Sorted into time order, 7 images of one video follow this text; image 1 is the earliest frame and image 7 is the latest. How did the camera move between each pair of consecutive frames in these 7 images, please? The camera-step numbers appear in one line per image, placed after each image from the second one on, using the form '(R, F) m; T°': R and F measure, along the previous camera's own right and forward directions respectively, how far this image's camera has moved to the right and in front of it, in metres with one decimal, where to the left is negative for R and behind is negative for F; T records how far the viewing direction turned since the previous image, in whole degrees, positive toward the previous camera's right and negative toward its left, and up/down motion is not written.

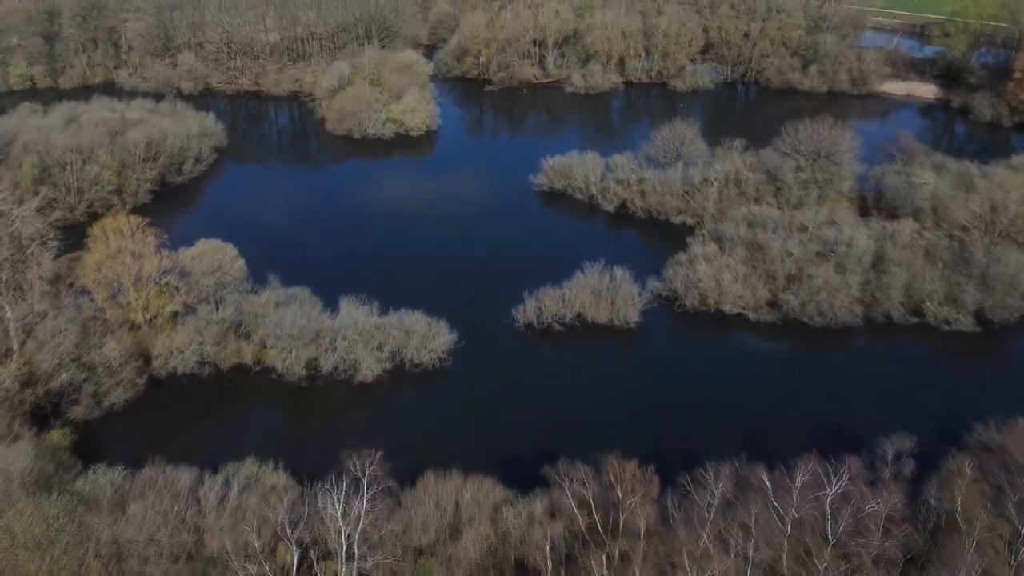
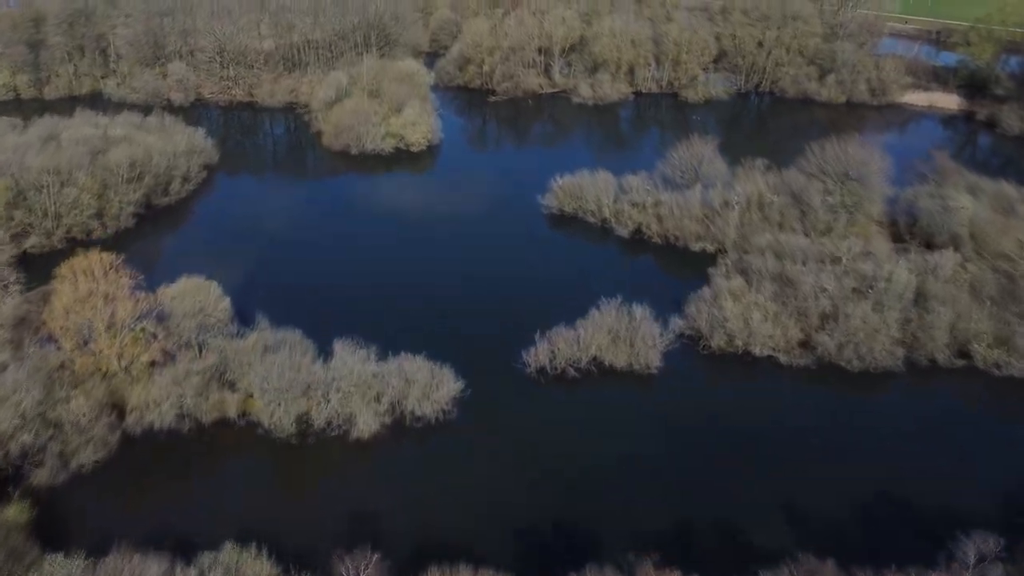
(-0.3, +2.6) m; 0°
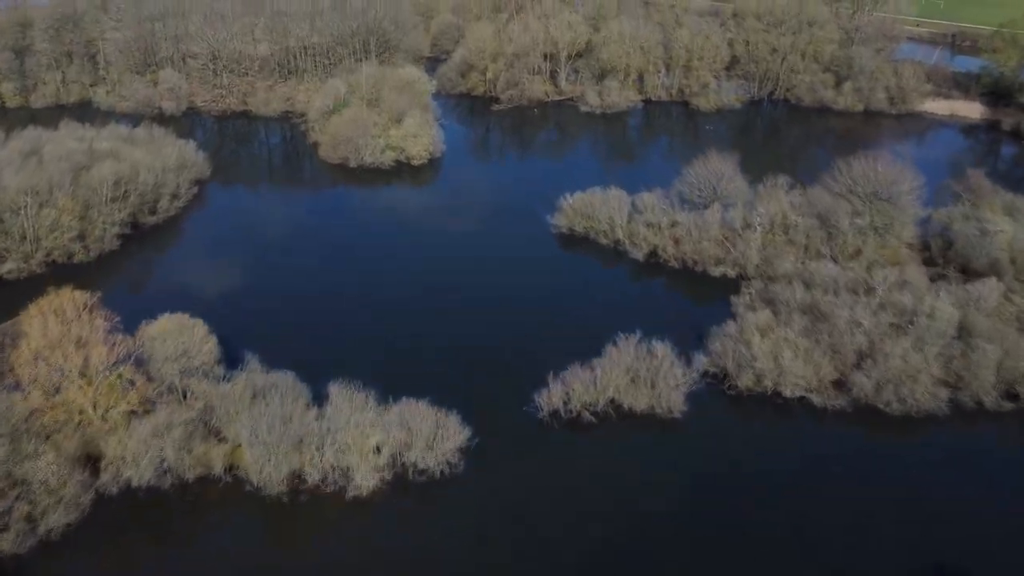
(-0.3, +2.2) m; 0°
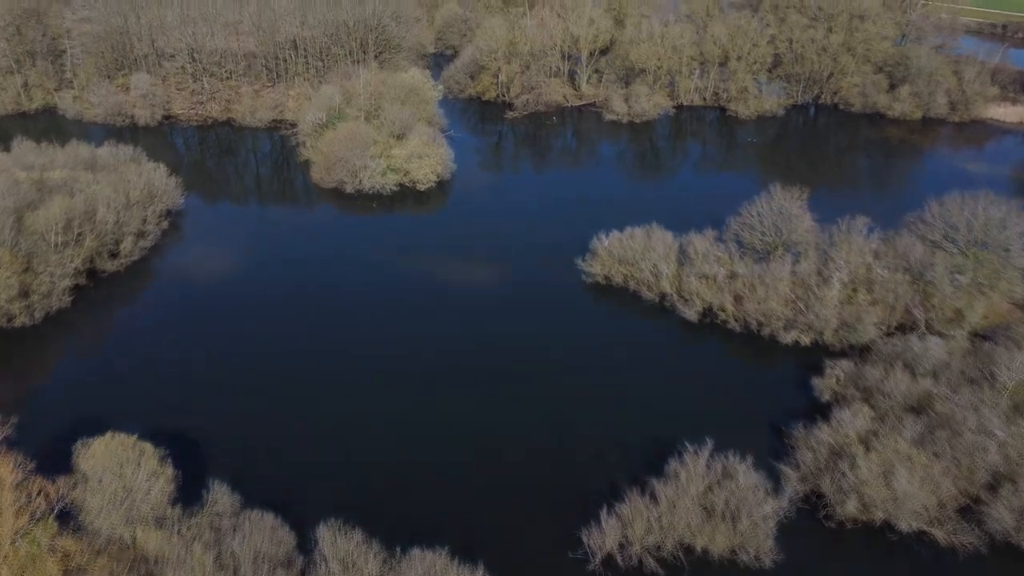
(-1.0, +5.9) m; 0°
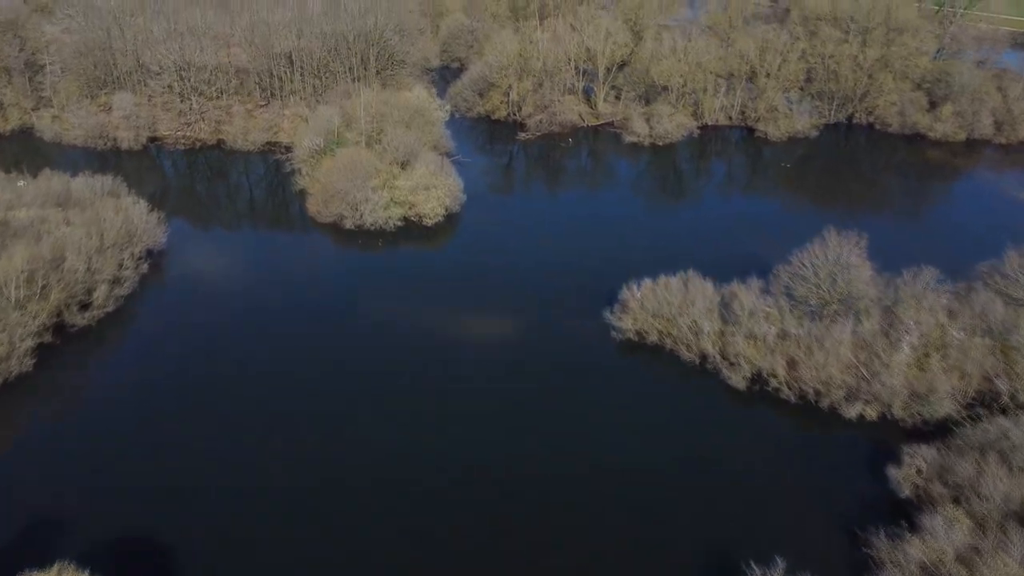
(-0.7, +3.7) m; 0°
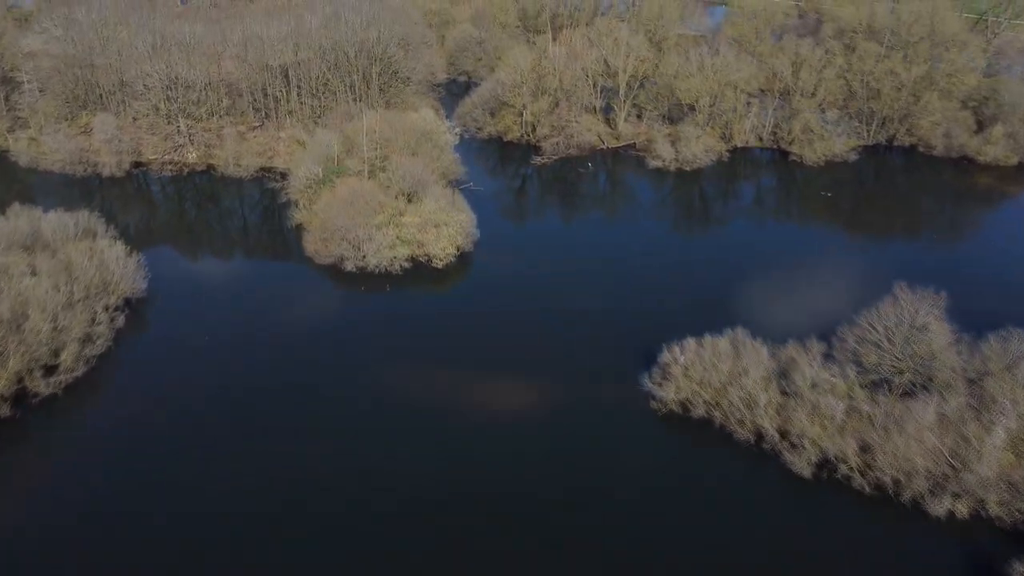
(-0.8, +3.6) m; 0°
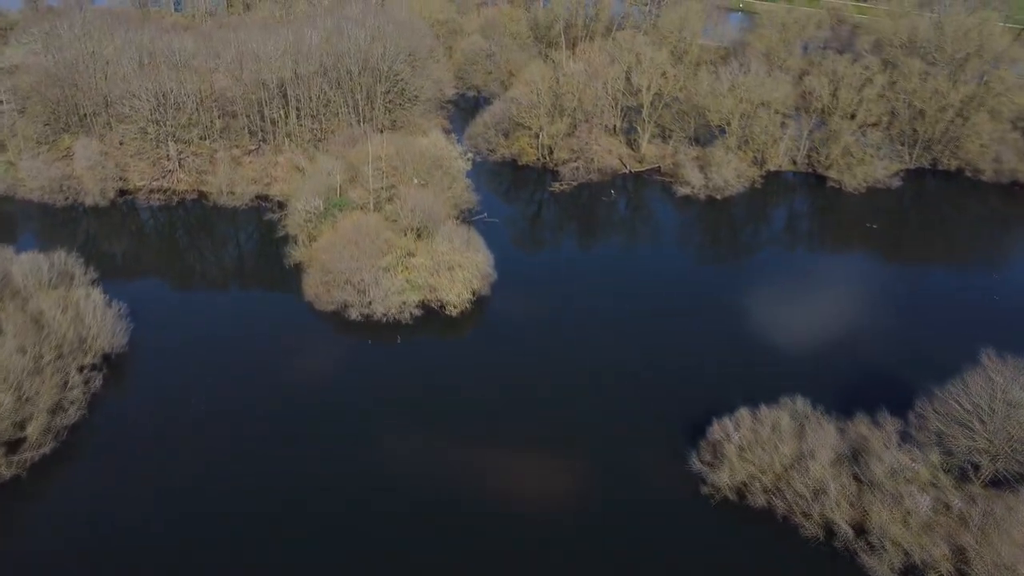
(-0.8, +3.3) m; 0°
